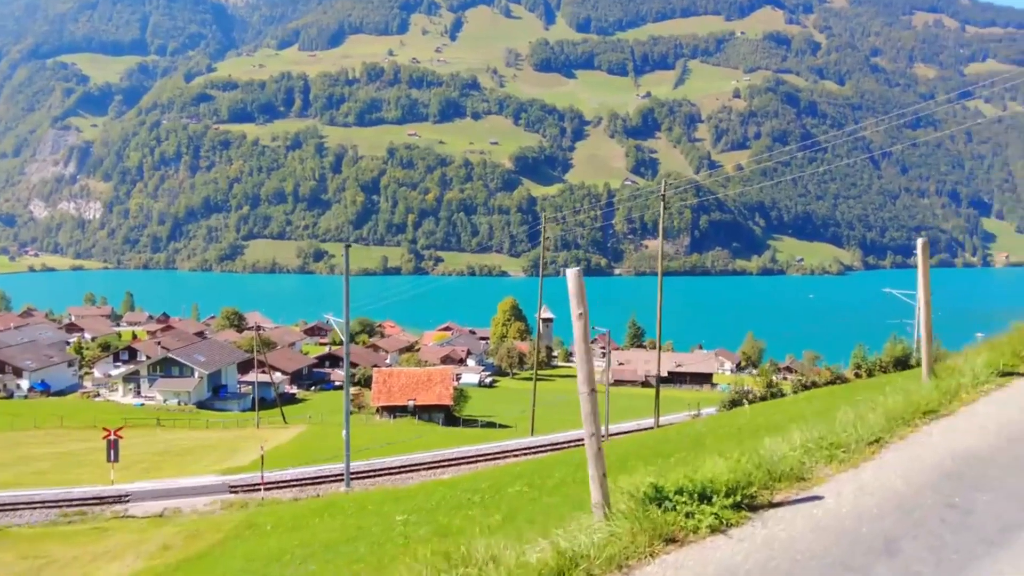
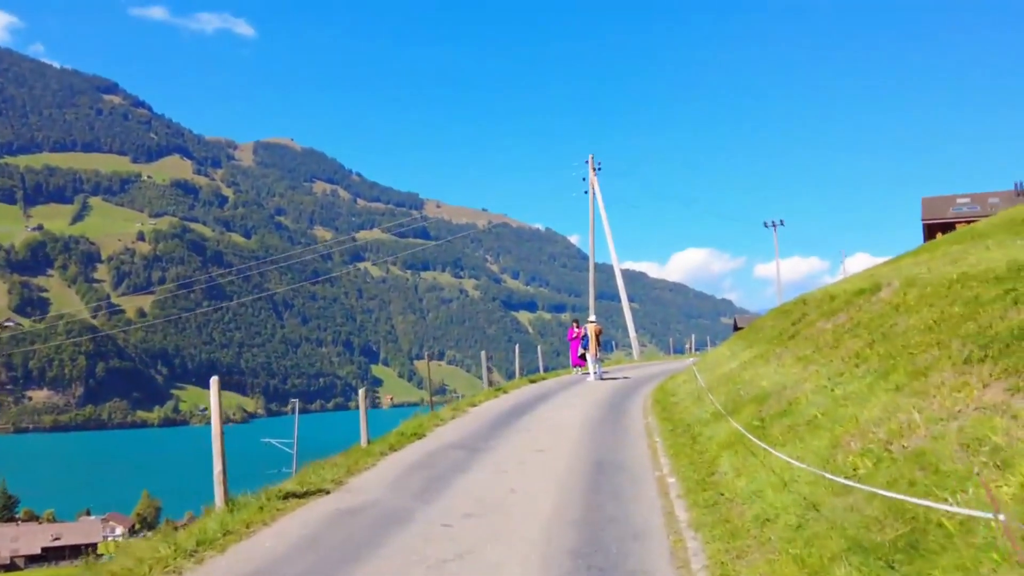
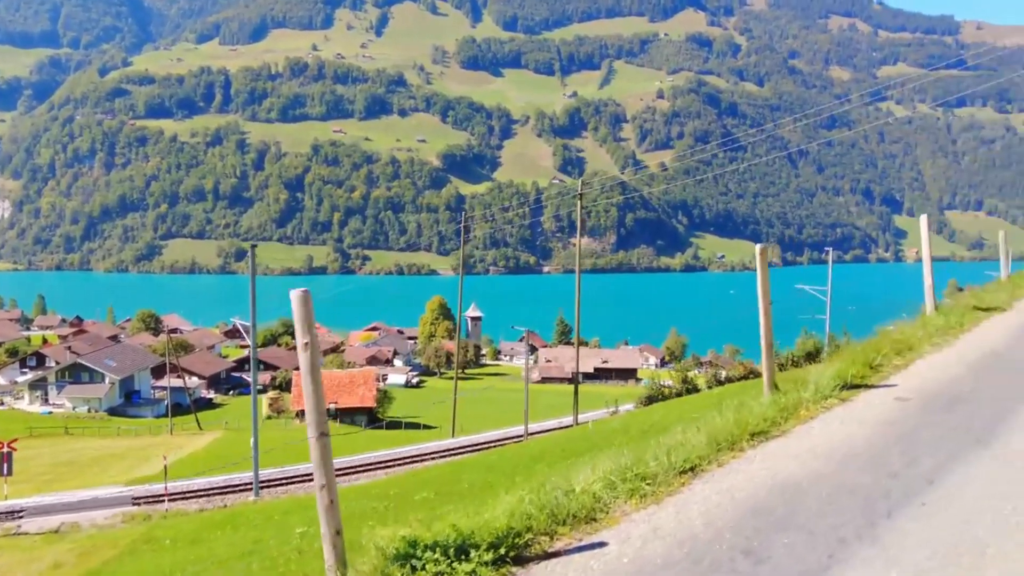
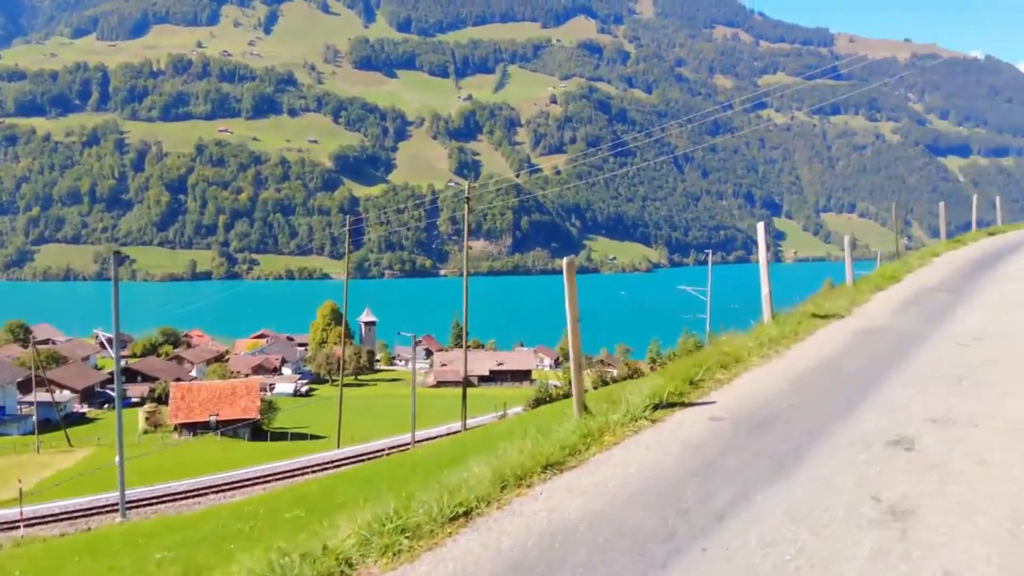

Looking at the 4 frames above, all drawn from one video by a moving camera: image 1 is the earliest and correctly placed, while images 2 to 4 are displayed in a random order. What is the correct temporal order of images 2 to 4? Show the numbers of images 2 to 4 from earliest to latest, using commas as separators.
3, 4, 2
